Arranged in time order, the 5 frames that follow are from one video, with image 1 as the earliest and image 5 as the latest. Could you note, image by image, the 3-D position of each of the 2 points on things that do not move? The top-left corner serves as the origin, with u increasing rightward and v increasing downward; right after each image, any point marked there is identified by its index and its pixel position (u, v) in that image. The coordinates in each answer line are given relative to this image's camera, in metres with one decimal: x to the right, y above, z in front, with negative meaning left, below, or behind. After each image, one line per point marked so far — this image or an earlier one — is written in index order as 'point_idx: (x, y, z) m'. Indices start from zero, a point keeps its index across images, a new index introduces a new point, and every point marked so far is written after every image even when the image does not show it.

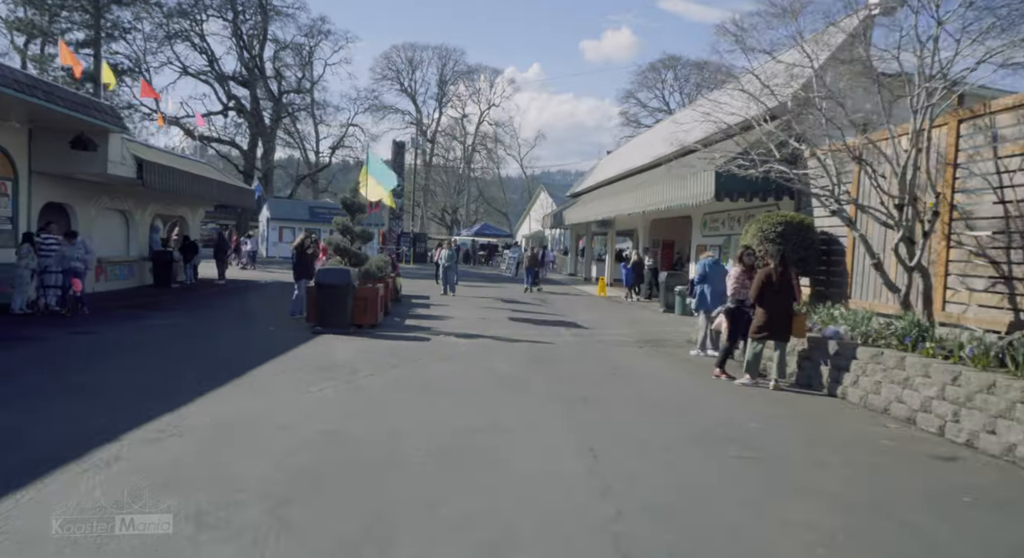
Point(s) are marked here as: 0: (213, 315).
0: (-6.7, -0.8, +18.7) m
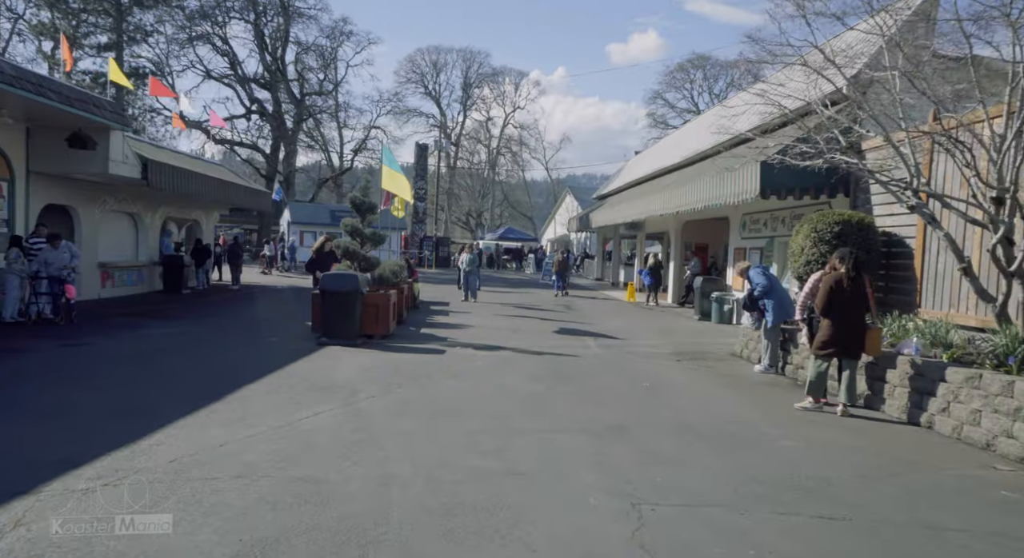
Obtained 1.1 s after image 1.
0: (-6.2, -0.9, +17.5) m
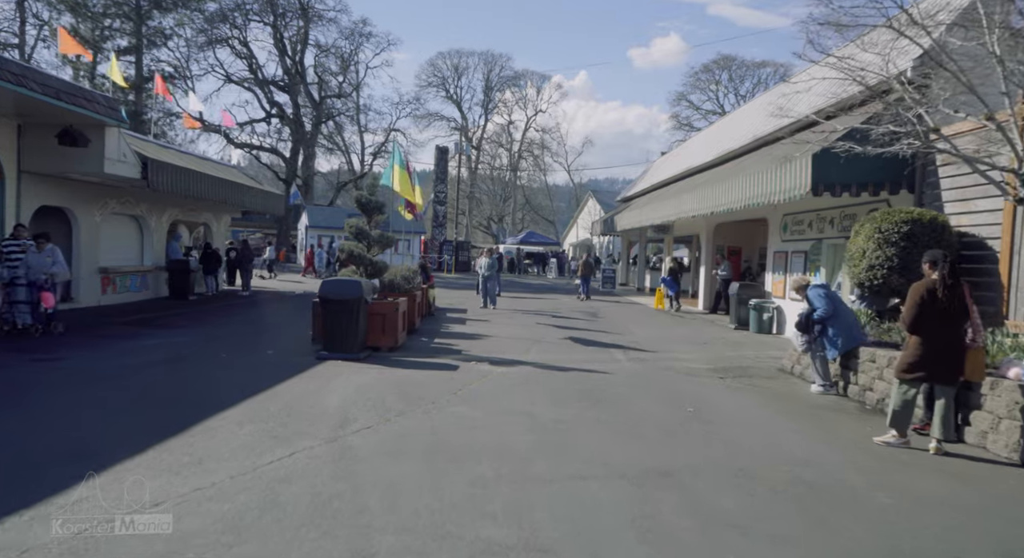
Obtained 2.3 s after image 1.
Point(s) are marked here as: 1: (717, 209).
0: (-5.8, -1.1, +16.3) m
1: (+4.7, +1.6, +18.9) m
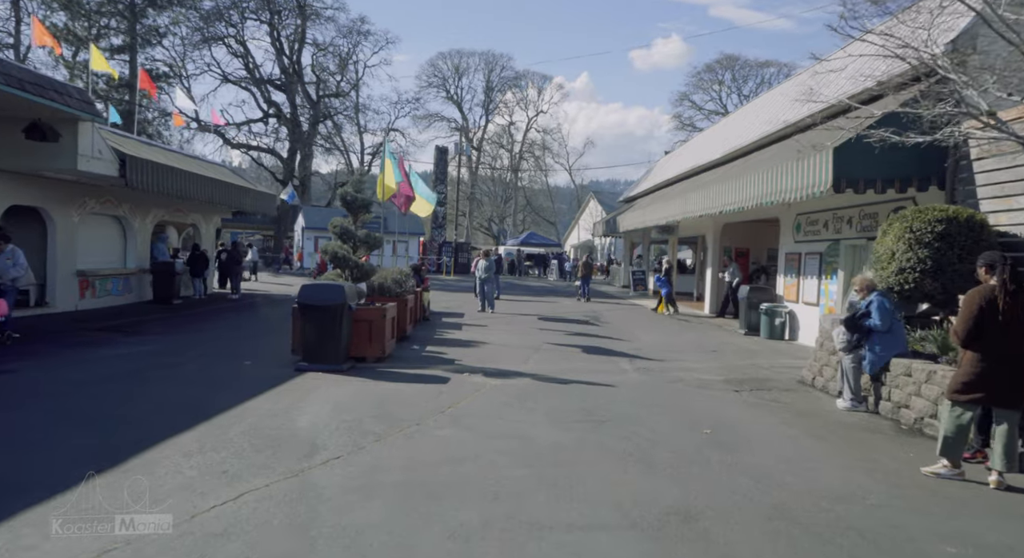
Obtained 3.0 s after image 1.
0: (-5.8, -1.1, +15.3) m
1: (+4.7, +1.5, +17.9) m
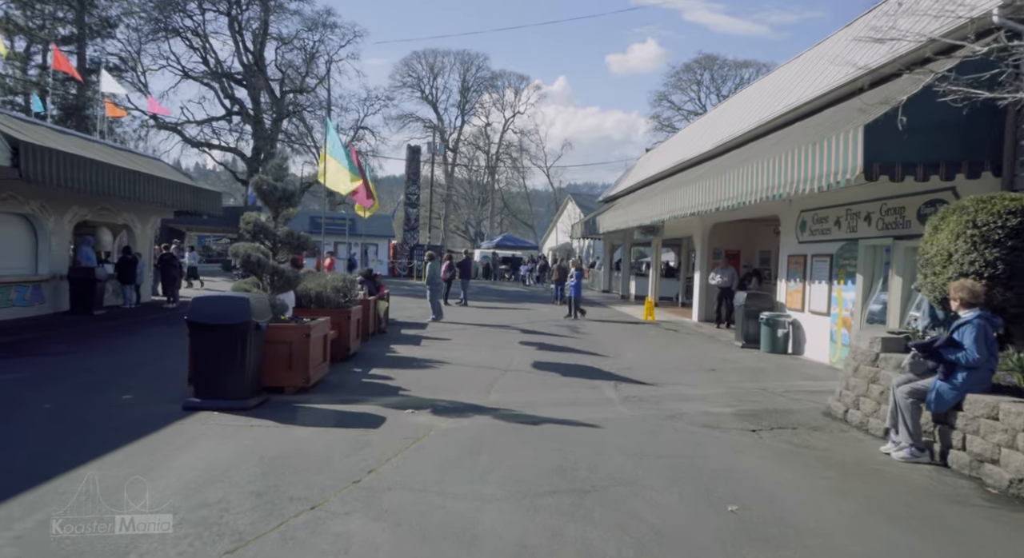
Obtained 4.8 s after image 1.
0: (-6.4, -1.3, +12.7) m
1: (+4.0, +1.4, +15.5) m
